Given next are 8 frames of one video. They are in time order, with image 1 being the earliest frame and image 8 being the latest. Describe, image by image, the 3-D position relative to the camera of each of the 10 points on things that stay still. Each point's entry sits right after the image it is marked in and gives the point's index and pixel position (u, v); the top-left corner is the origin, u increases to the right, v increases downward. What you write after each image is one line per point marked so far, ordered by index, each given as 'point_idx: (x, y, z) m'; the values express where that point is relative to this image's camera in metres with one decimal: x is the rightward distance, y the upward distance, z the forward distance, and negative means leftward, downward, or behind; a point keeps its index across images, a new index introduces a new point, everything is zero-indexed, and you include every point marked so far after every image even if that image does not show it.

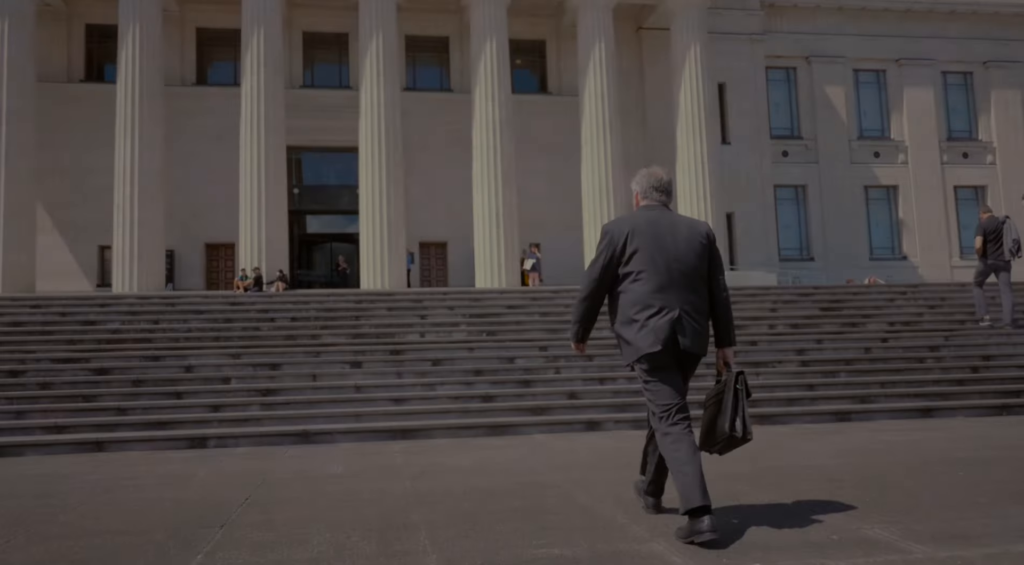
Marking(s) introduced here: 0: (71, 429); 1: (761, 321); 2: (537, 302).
0: (-5.0, -1.6, +9.7) m
1: (+4.5, -0.7, +15.5) m
2: (+0.5, -0.4, +16.9) m
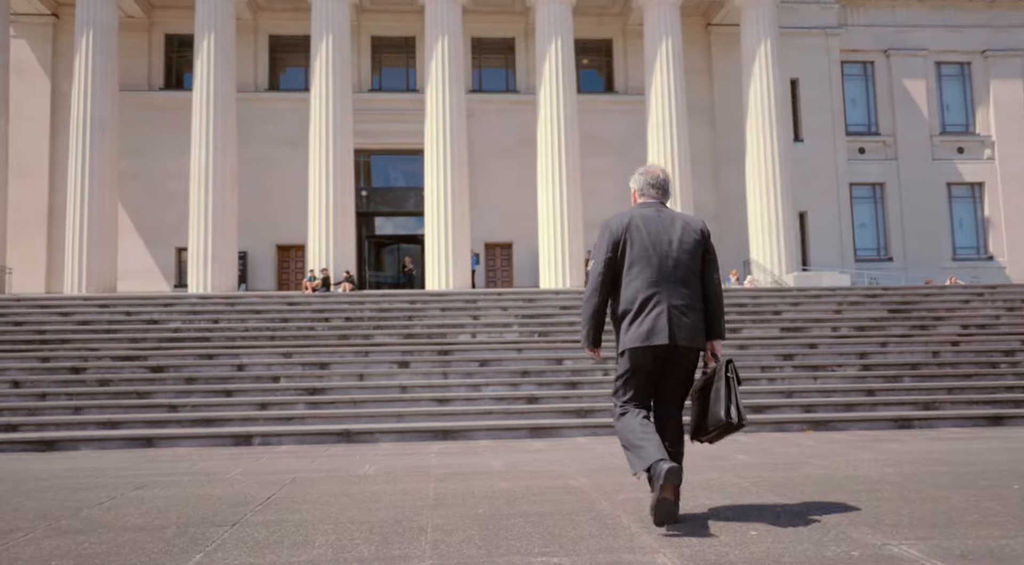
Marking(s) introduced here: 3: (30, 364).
0: (-4.5, -1.6, +9.9) m
1: (+5.4, -0.7, +15.0) m
2: (+1.5, -0.4, +16.6) m
3: (-6.7, -1.1, +11.8) m
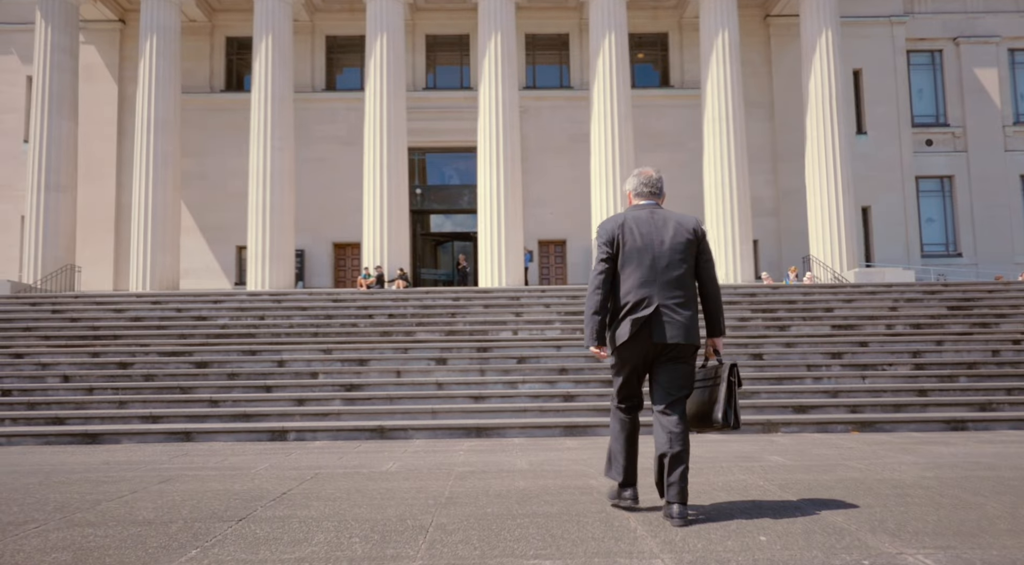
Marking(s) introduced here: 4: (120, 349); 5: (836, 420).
0: (-4.1, -1.6, +10.1) m
1: (+6.2, -0.6, +14.5) m
2: (+2.4, -0.3, +16.4) m
3: (-6.1, -1.1, +12.2) m
4: (-5.8, -1.0, +12.7) m
5: (+3.7, -1.6, +9.8) m
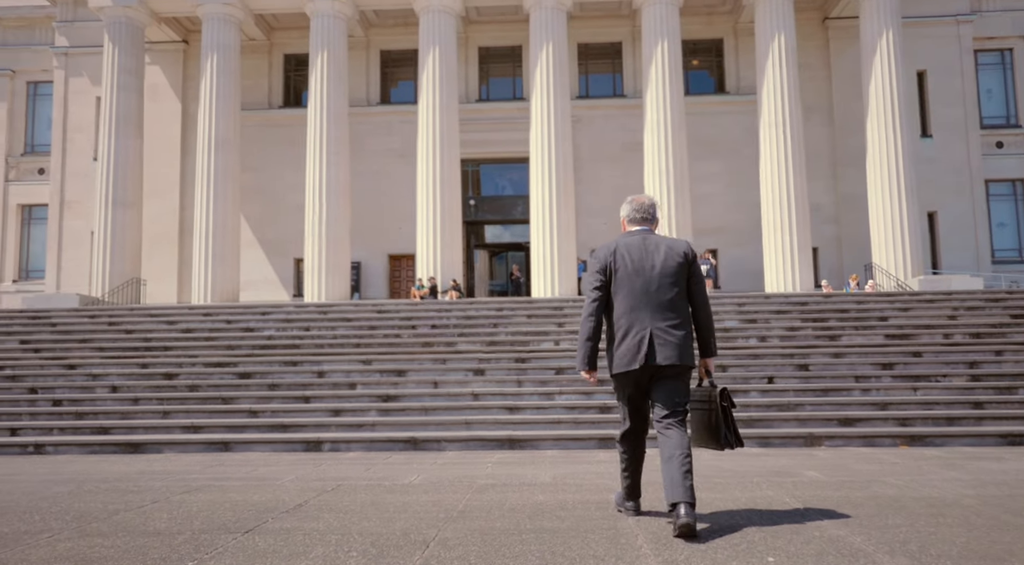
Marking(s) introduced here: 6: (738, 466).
0: (-3.7, -1.8, +10.3) m
1: (+6.9, -0.8, +13.9) m
2: (+3.2, -0.5, +16.1) m
3: (-5.6, -1.3, +12.5) m
4: (-5.2, -1.2, +13.0) m
5: (+4.1, -1.7, +9.4) m
6: (+2.0, -1.7, +7.7) m
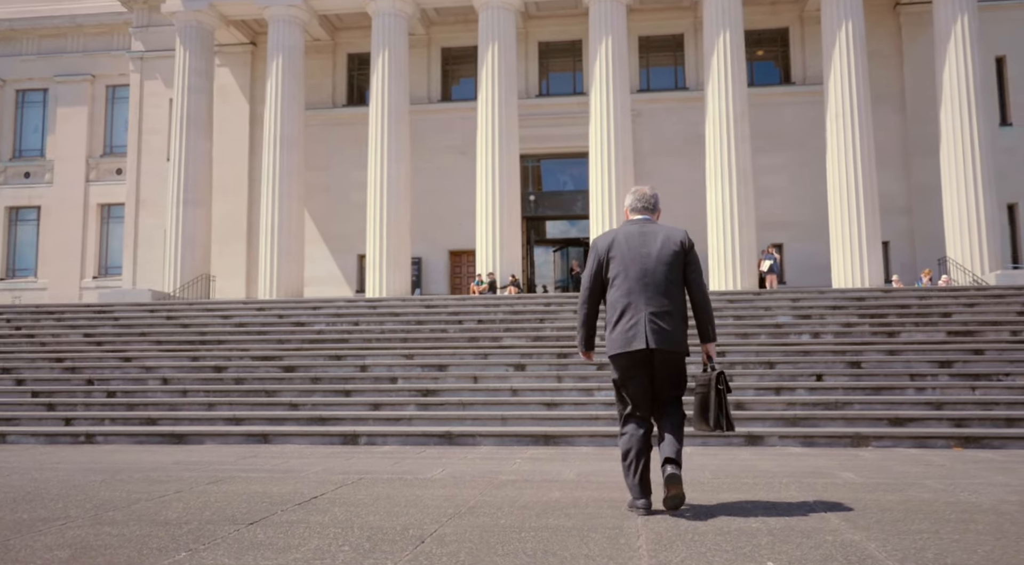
0: (-3.2, -1.7, +10.5) m
1: (+7.6, -0.7, +13.3) m
2: (+4.1, -0.4, +15.7) m
3: (-4.9, -1.2, +12.8) m
4: (-4.6, -1.1, +13.3) m
5: (+4.4, -1.6, +9.0) m
6: (+2.2, -1.6, +7.4) m
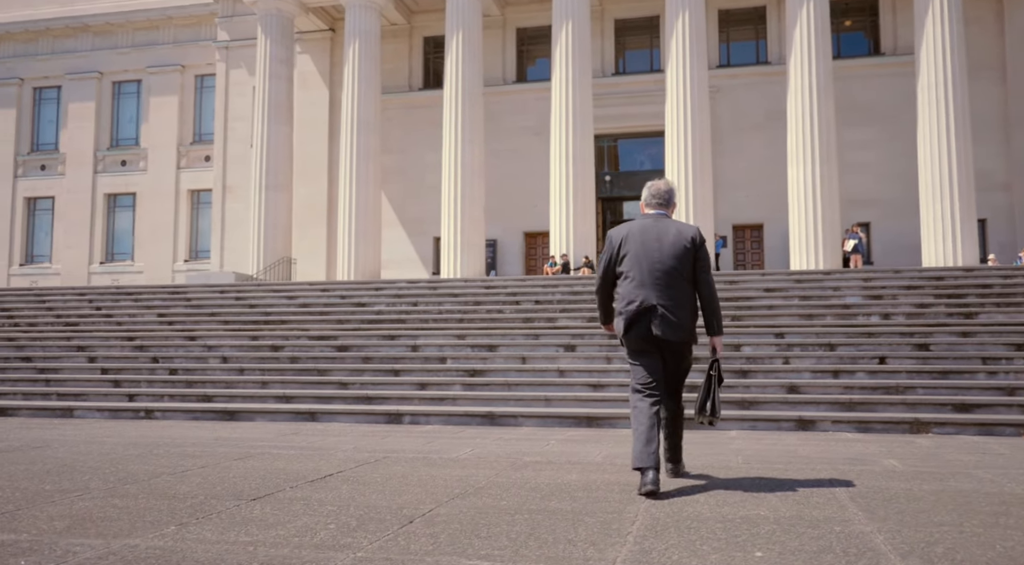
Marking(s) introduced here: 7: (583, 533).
0: (-2.7, -1.4, +10.6) m
1: (+8.4, -0.3, +12.4) m
2: (+5.2, 0.0, +15.1) m
3: (-4.1, -0.9, +13.1) m
4: (-3.7, -0.8, +13.6) m
5: (+4.8, -1.4, +8.4) m
6: (+2.5, -1.4, +7.0) m
7: (+0.3, -1.2, +4.0) m
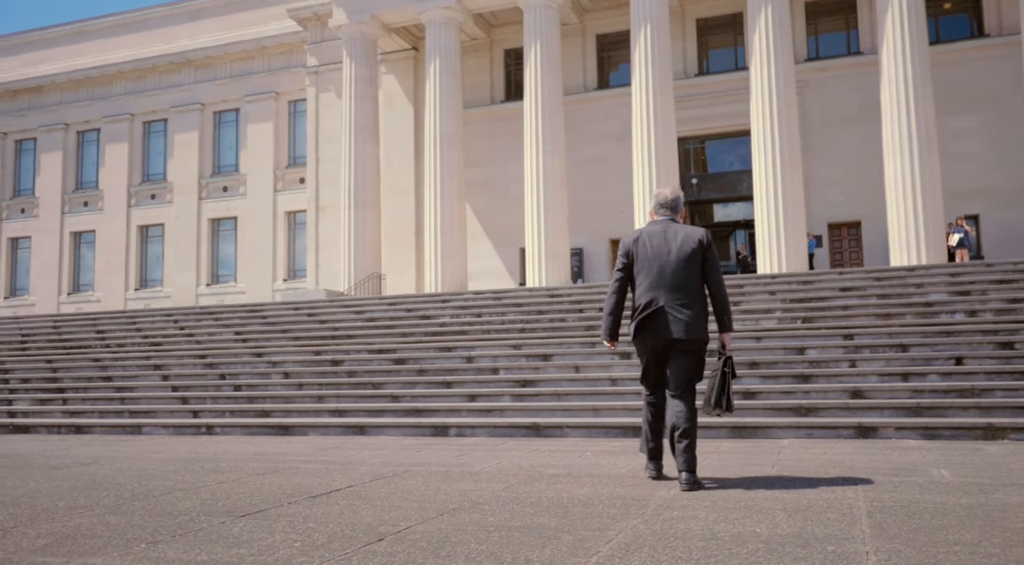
0: (-2.0, -1.6, +10.7) m
1: (+9.1, -0.2, +11.1) m
2: (+6.2, 0.0, +14.3) m
3: (-3.2, -1.2, +13.3) m
4: (-2.7, -1.0, +13.8) m
5: (+5.2, -1.3, +7.6) m
6: (+2.7, -1.4, +6.5) m
7: (+0.2, -1.2, +3.7) m
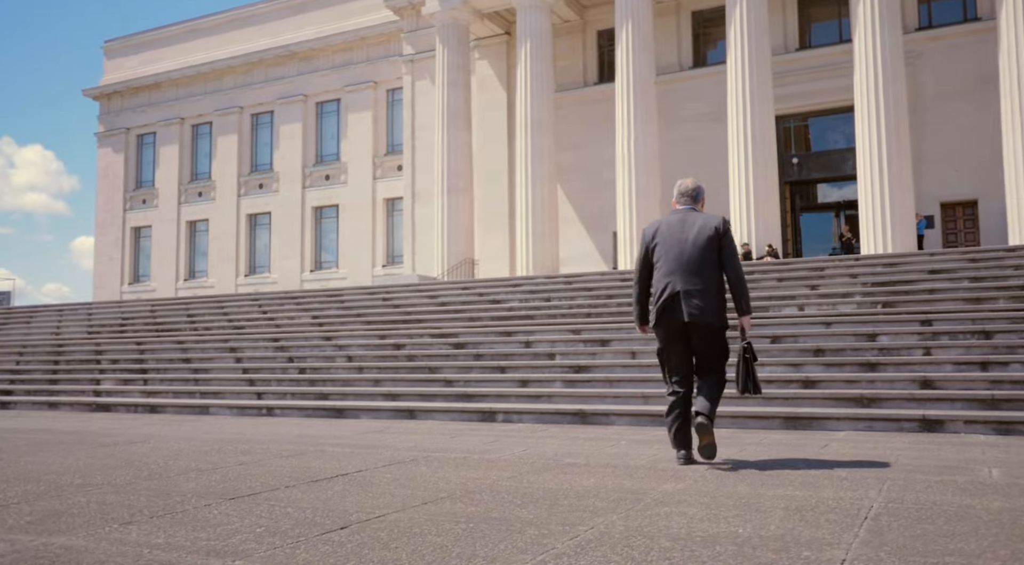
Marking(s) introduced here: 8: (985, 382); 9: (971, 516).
0: (-1.3, -1.4, +10.7) m
1: (+9.7, +0.1, +9.8) m
2: (+7.2, +0.3, +13.2) m
3: (-2.2, -0.9, +13.5) m
4: (-1.7, -0.8, +13.8) m
5: (+5.4, -1.1, +6.8) m
6: (+2.8, -1.2, +6.0) m
7: (0.0, -1.1, +3.5) m
8: (+4.5, -0.9, +8.2) m
9: (+2.1, -1.1, +3.9) m
